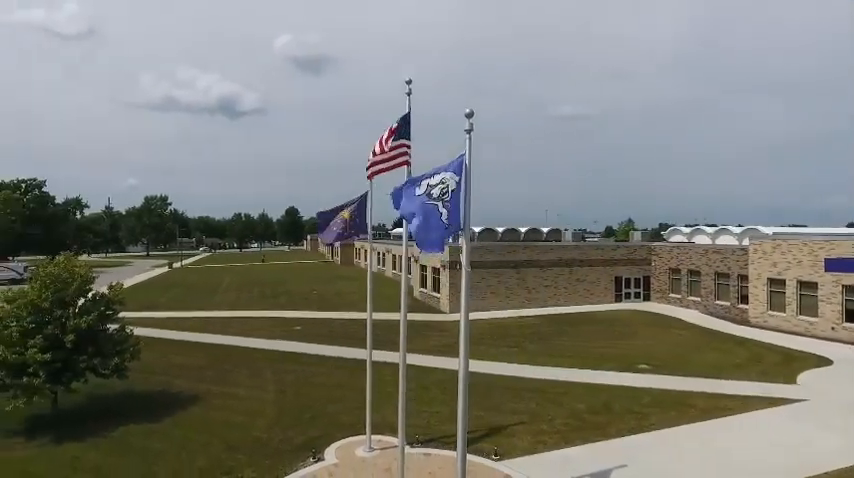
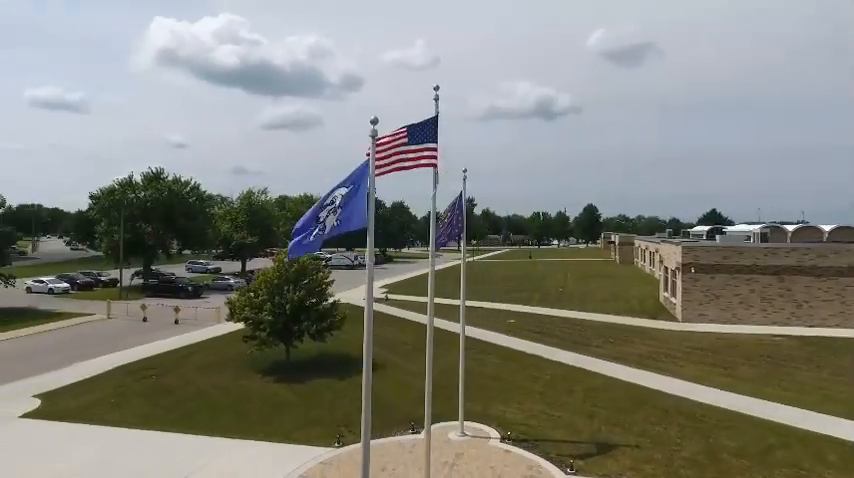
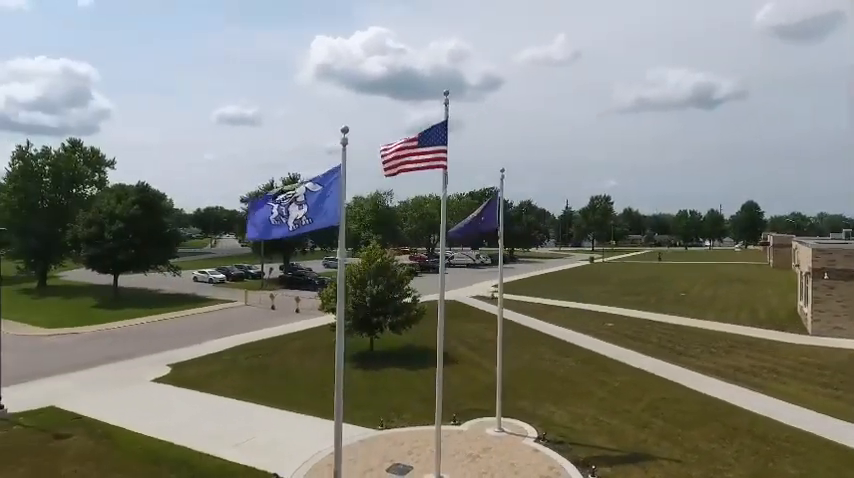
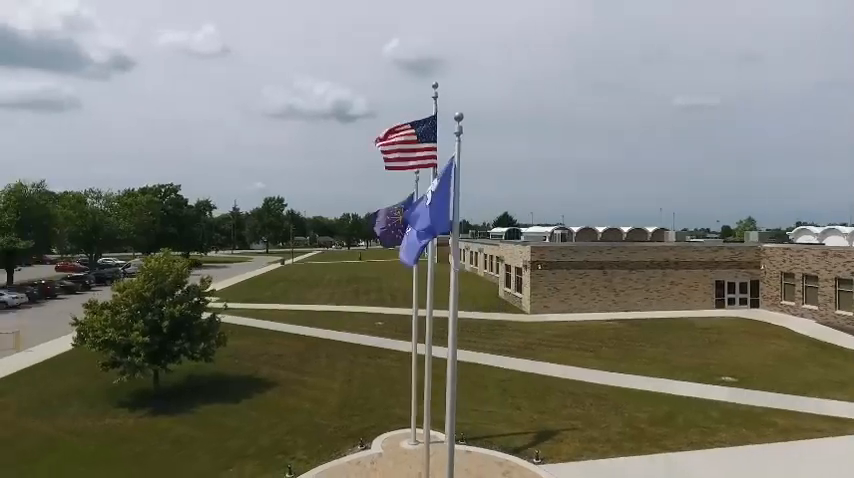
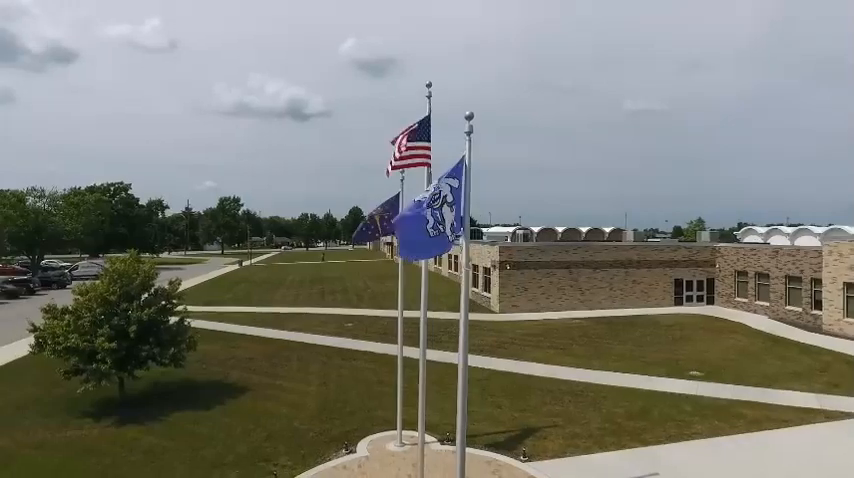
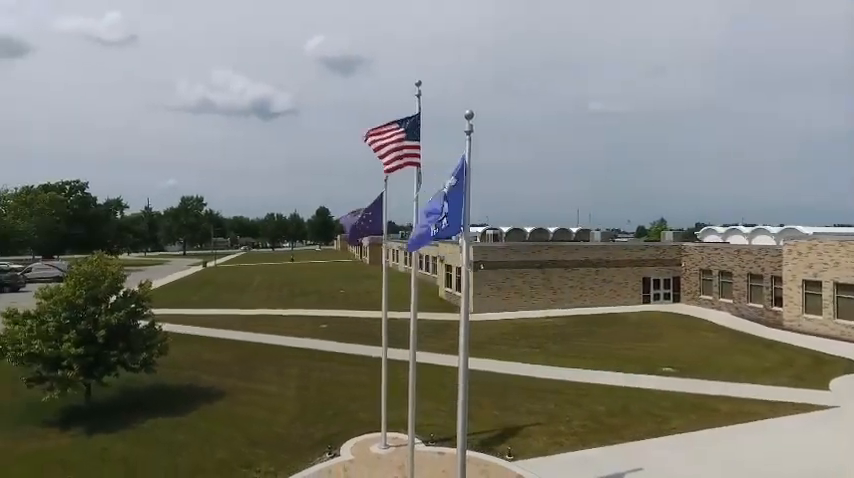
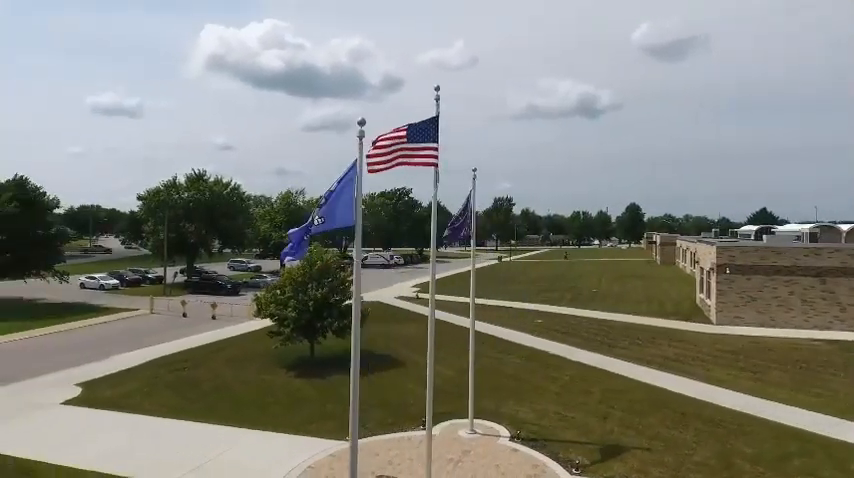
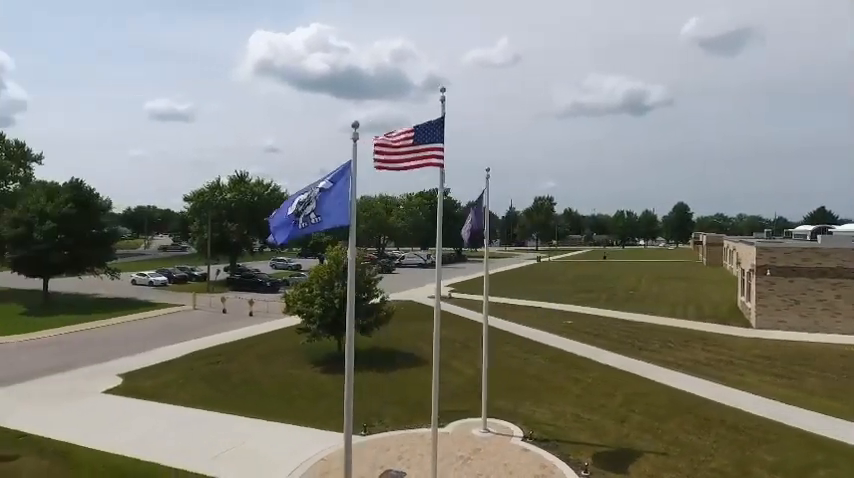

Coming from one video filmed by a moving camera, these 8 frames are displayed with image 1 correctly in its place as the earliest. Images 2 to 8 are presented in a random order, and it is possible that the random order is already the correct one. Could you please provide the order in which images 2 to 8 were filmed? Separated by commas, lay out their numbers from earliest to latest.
6, 5, 4, 2, 7, 8, 3
